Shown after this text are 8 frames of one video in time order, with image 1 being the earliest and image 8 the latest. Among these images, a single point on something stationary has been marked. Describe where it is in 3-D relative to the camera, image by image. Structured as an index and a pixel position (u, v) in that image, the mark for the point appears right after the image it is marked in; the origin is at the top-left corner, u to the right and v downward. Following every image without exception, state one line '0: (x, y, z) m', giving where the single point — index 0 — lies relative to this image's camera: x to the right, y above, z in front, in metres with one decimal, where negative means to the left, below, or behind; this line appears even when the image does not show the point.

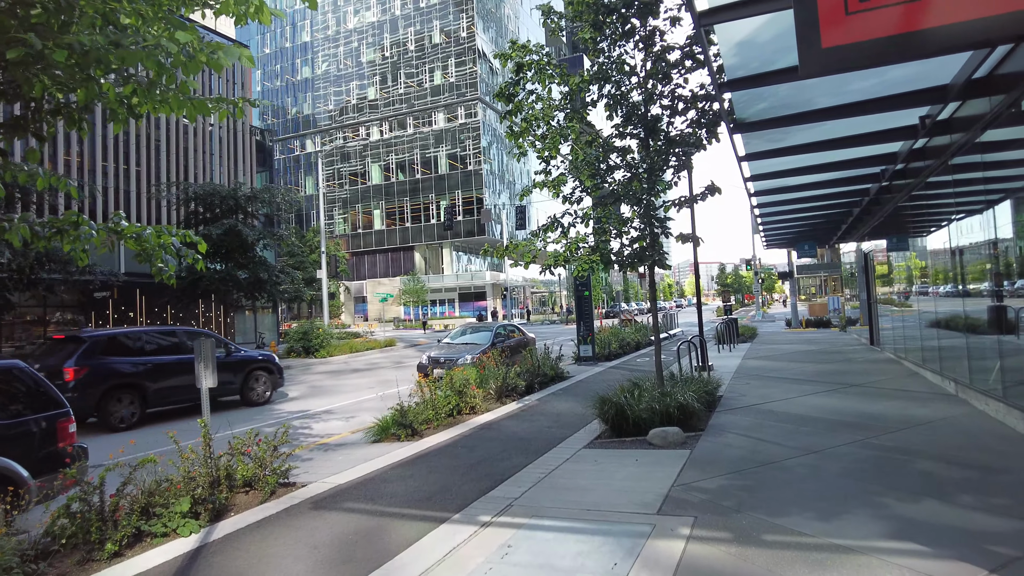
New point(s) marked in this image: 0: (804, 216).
0: (+7.5, +1.8, +17.0) m
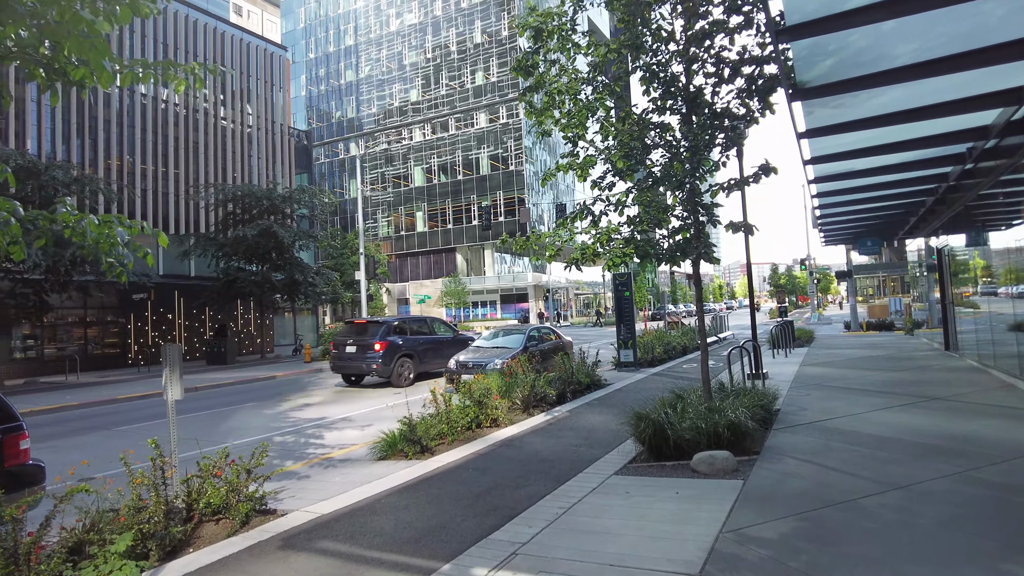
0: (+8.4, +1.8, +15.4) m
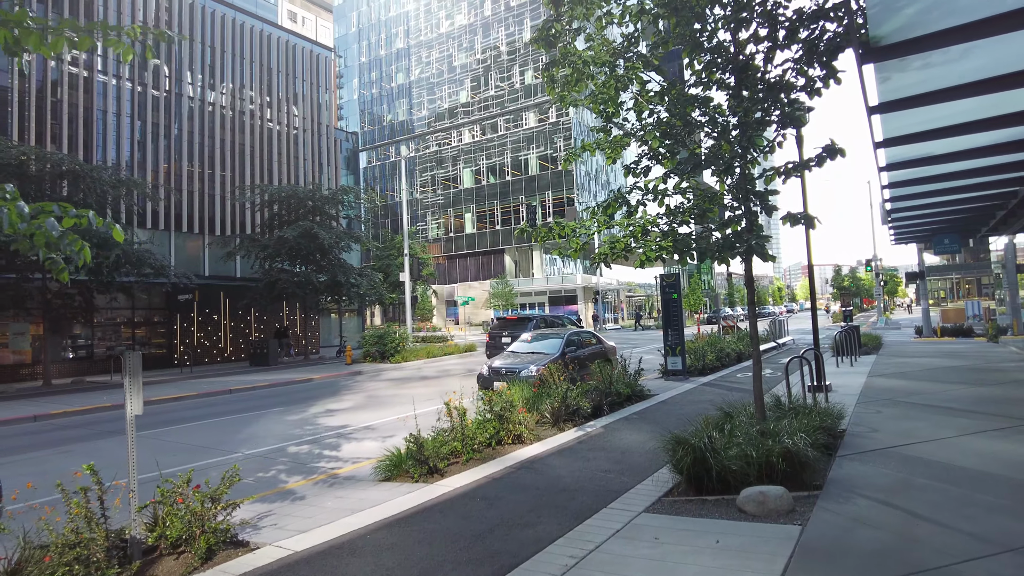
0: (+9.2, +1.8, +13.9) m
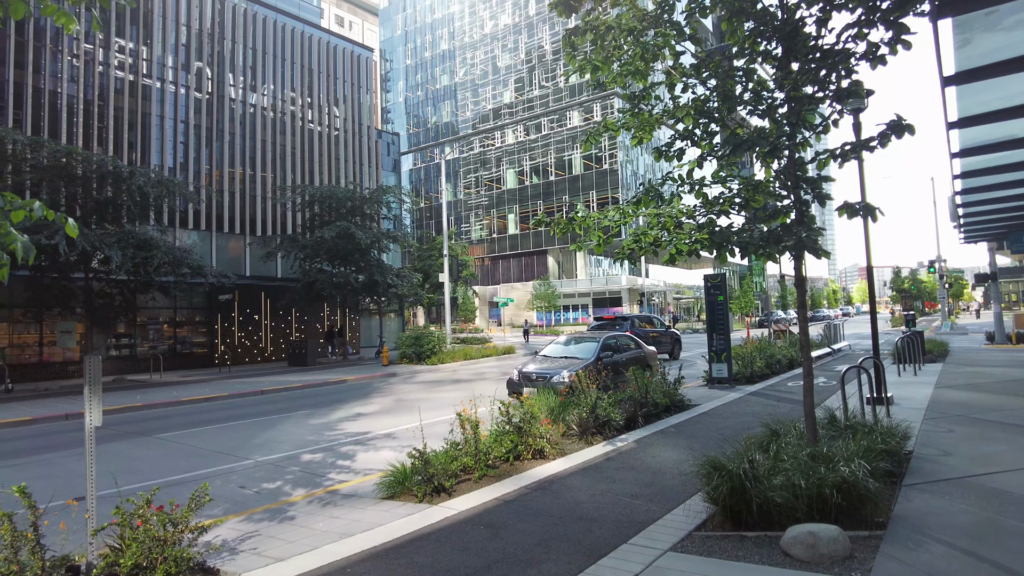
0: (+9.9, +1.7, +12.6) m
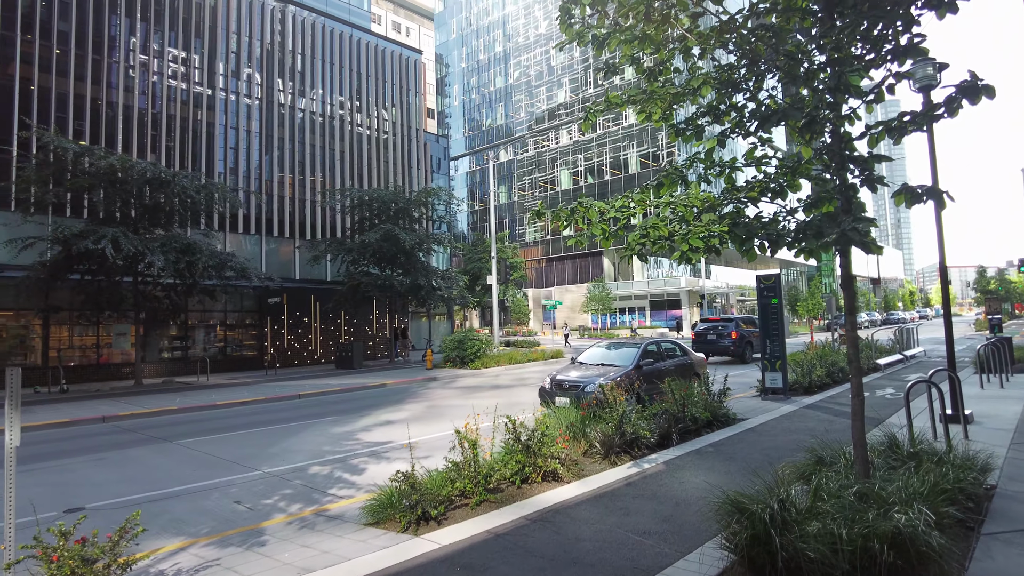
0: (+10.4, +1.7, +10.9) m
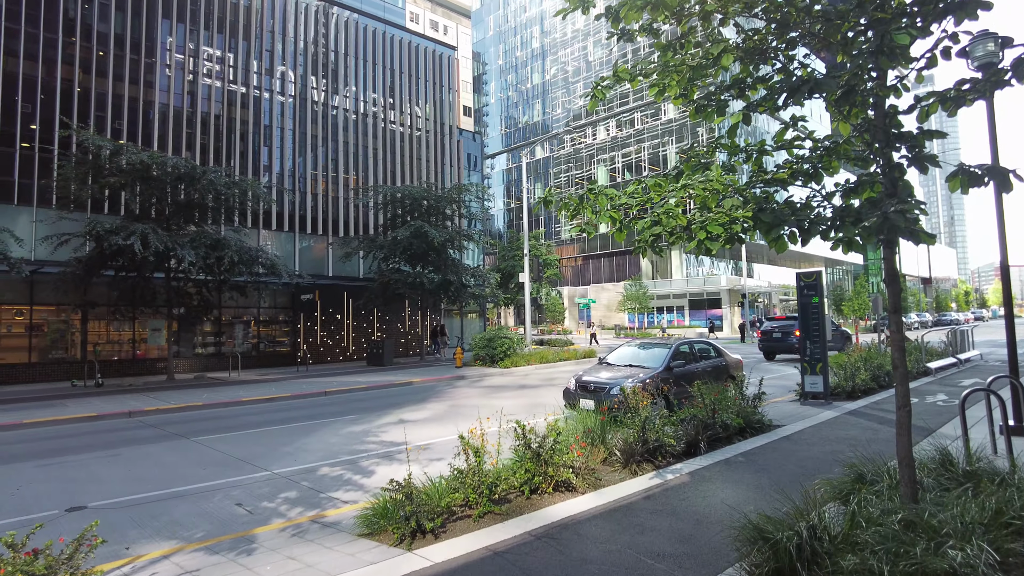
0: (+10.8, +1.7, +9.9) m
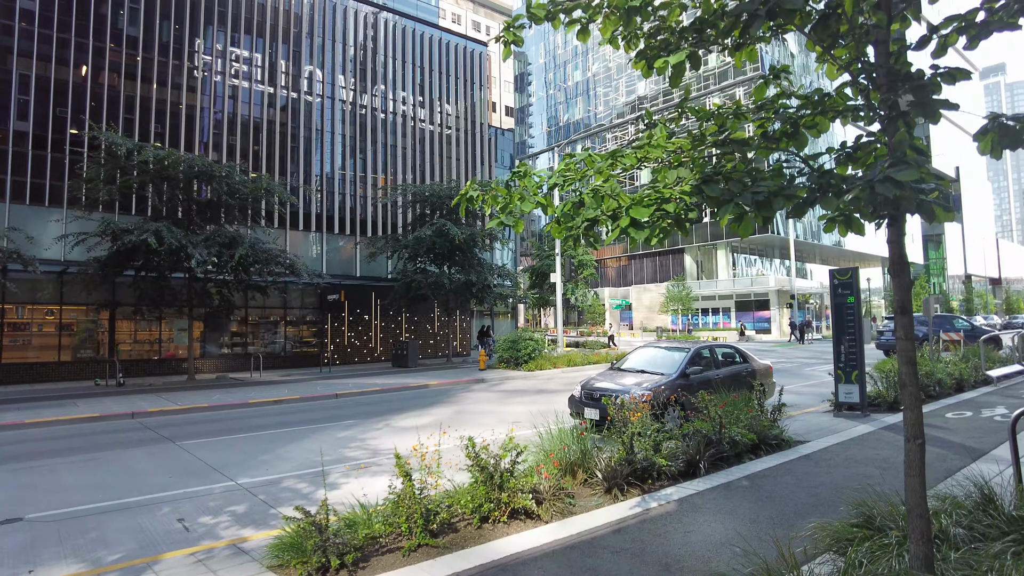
0: (+10.6, +1.7, +8.3) m
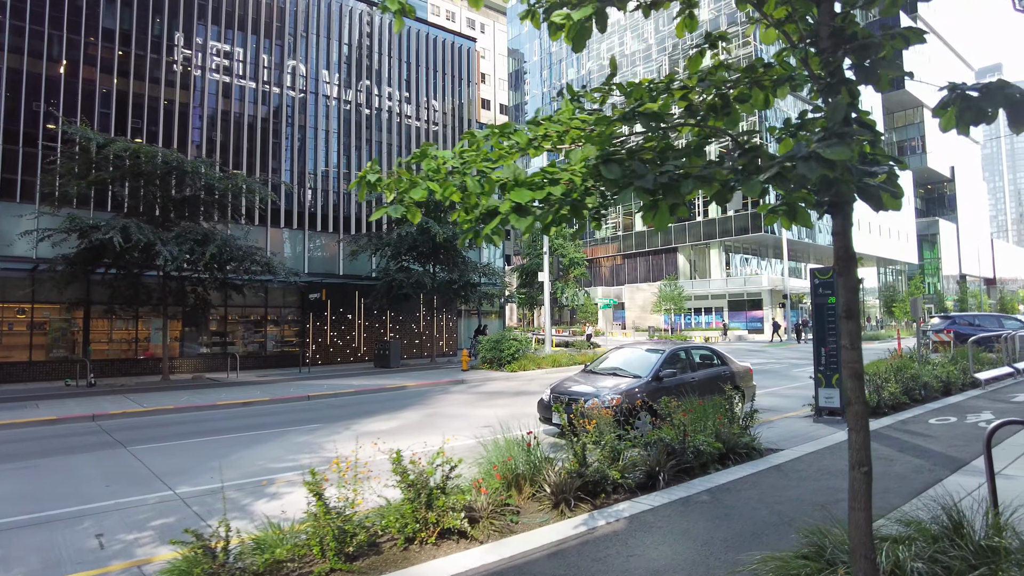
0: (+10.2, +1.7, +7.9) m
